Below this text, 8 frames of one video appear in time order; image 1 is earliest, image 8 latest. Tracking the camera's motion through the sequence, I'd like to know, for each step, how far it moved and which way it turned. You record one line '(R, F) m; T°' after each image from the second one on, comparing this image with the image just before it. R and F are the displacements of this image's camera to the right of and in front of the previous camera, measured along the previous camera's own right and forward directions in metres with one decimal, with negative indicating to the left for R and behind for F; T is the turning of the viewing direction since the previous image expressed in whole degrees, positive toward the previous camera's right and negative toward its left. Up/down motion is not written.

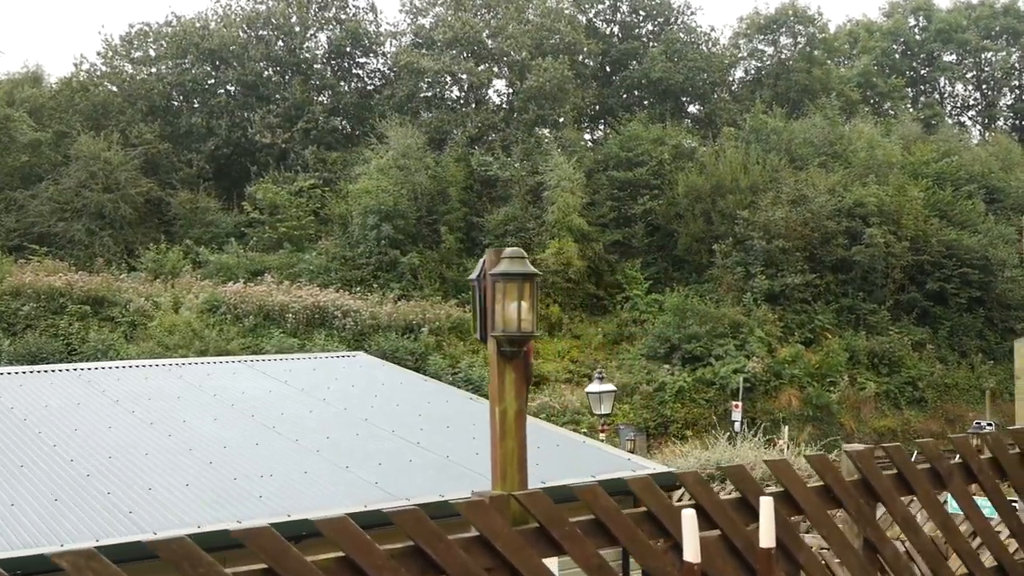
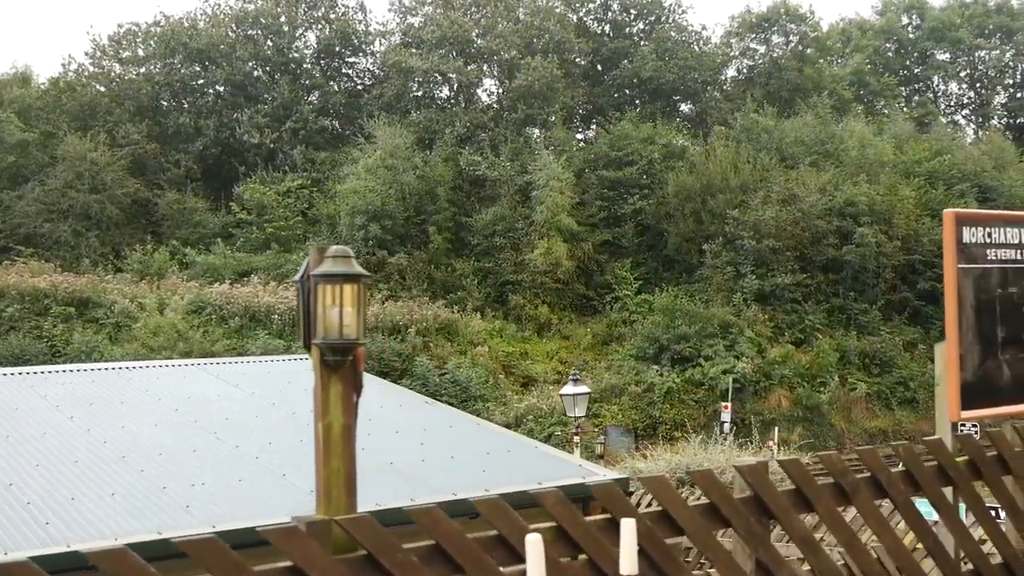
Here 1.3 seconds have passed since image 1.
(+0.2, +0.1) m; 0°
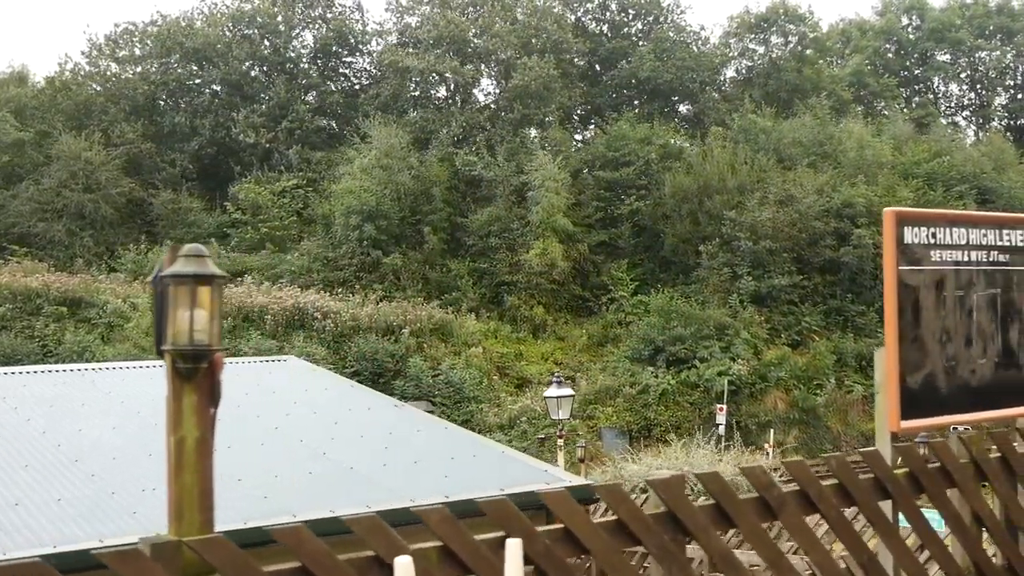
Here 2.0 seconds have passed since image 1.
(+0.2, +0.1) m; 0°
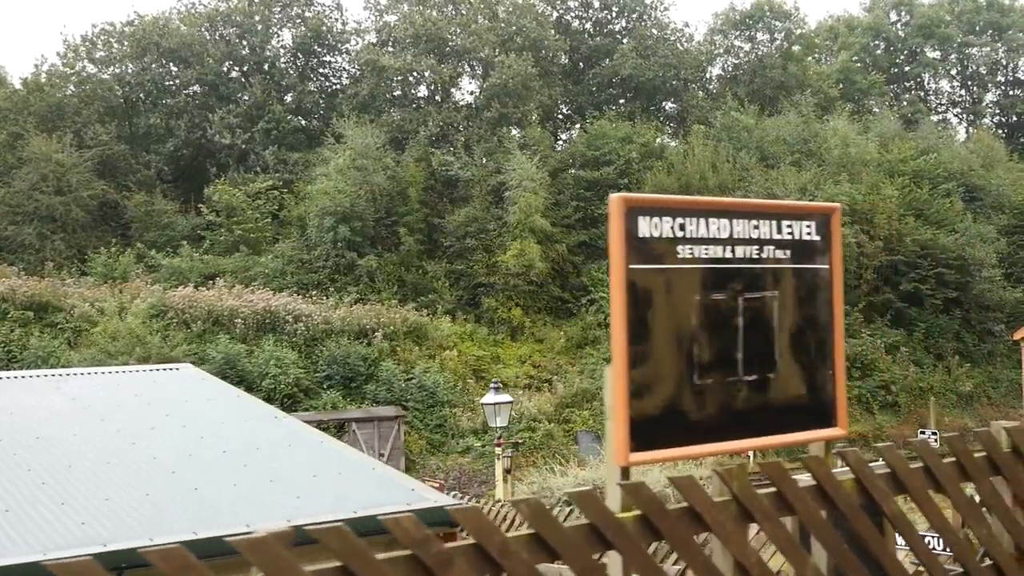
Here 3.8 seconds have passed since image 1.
(+0.6, +0.3) m; 0°
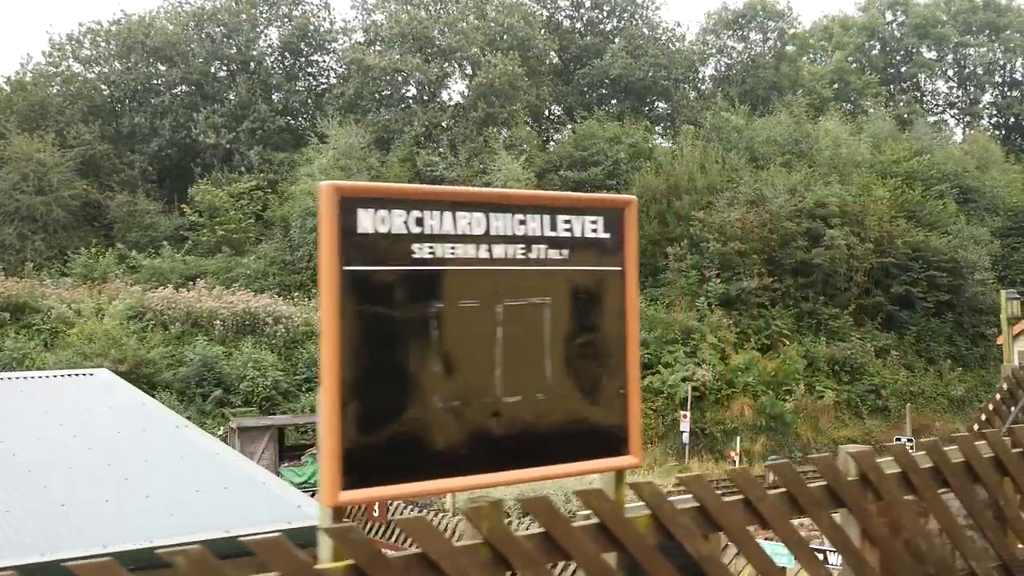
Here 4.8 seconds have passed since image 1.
(+0.4, +0.2) m; 0°
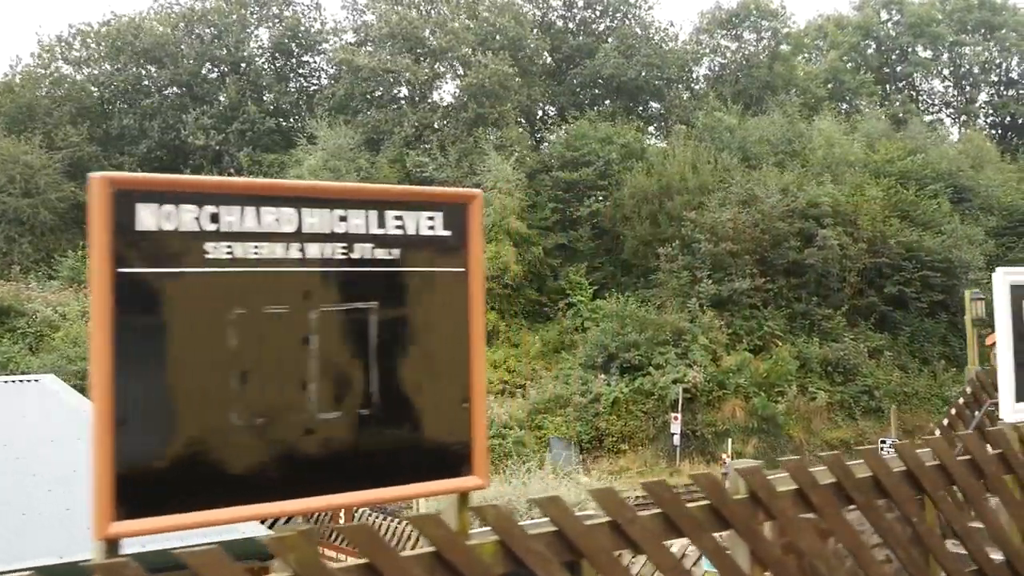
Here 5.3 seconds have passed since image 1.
(+0.3, +0.1) m; 0°
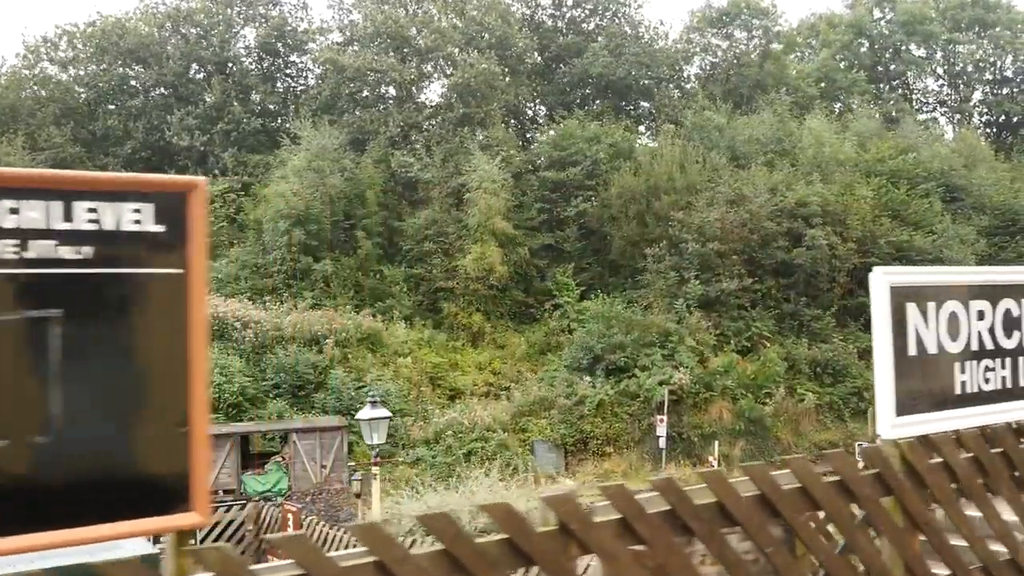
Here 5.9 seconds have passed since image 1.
(+0.4, +0.2) m; 0°
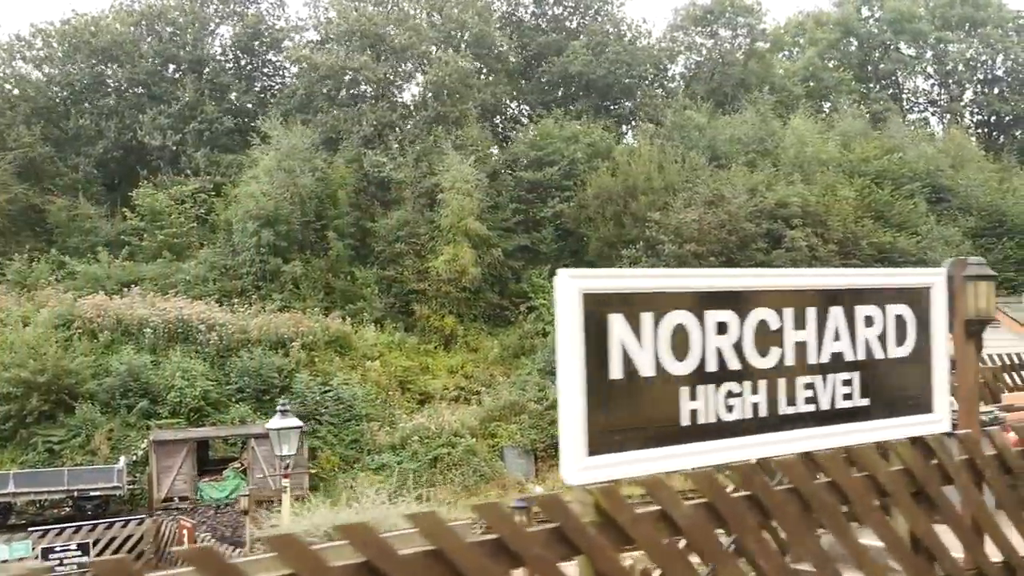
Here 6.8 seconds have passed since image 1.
(+0.7, +0.4) m; 0°
